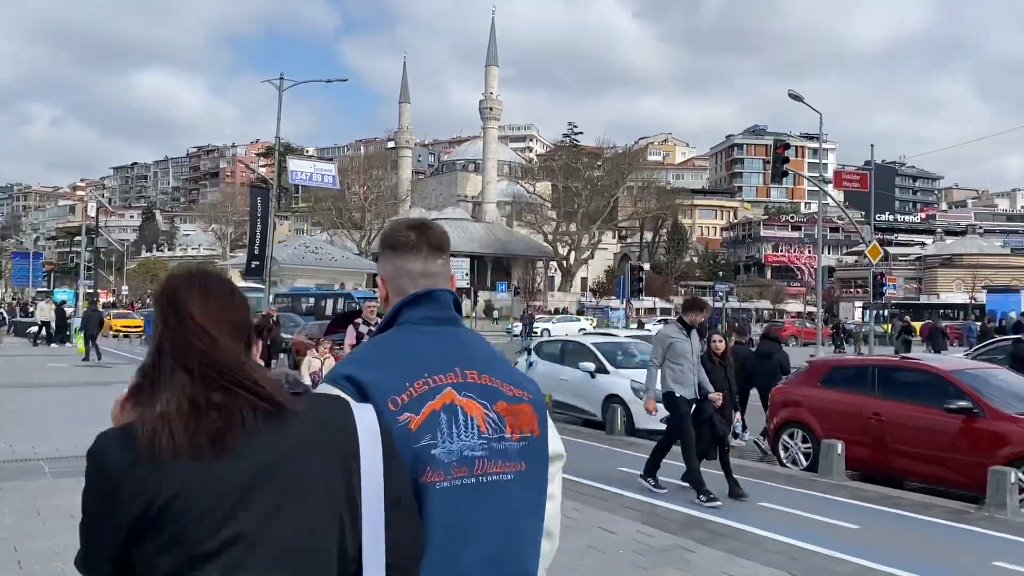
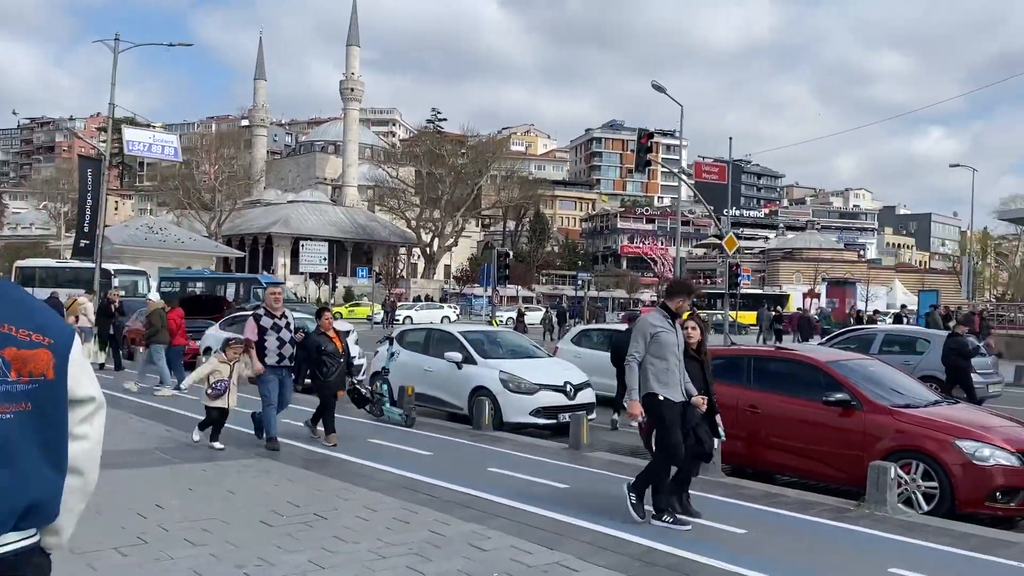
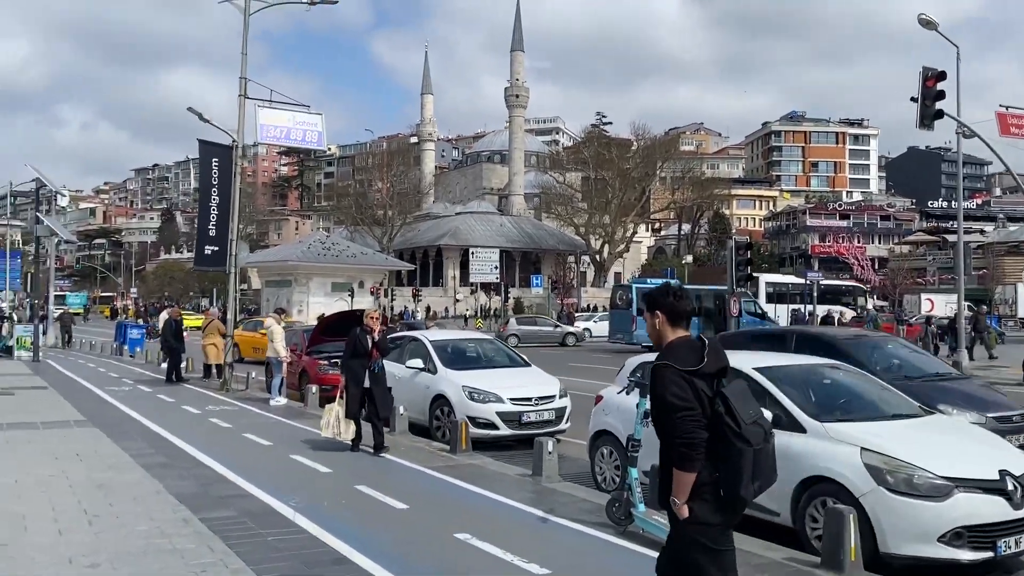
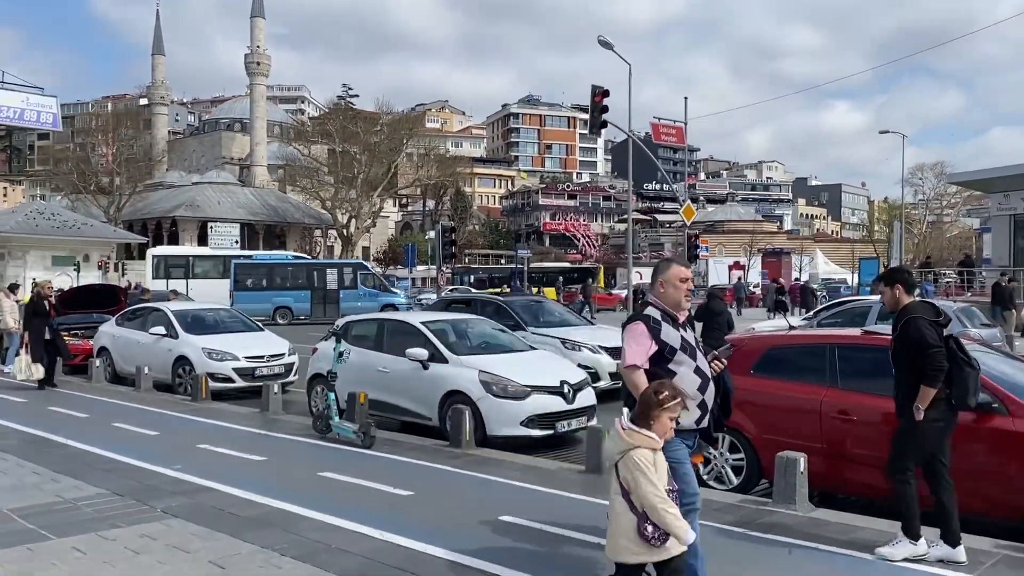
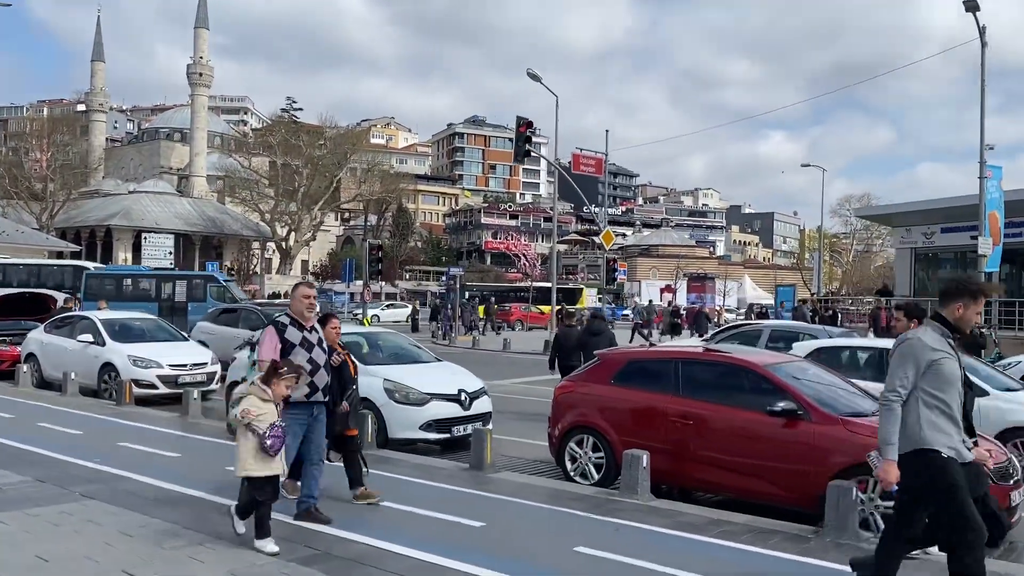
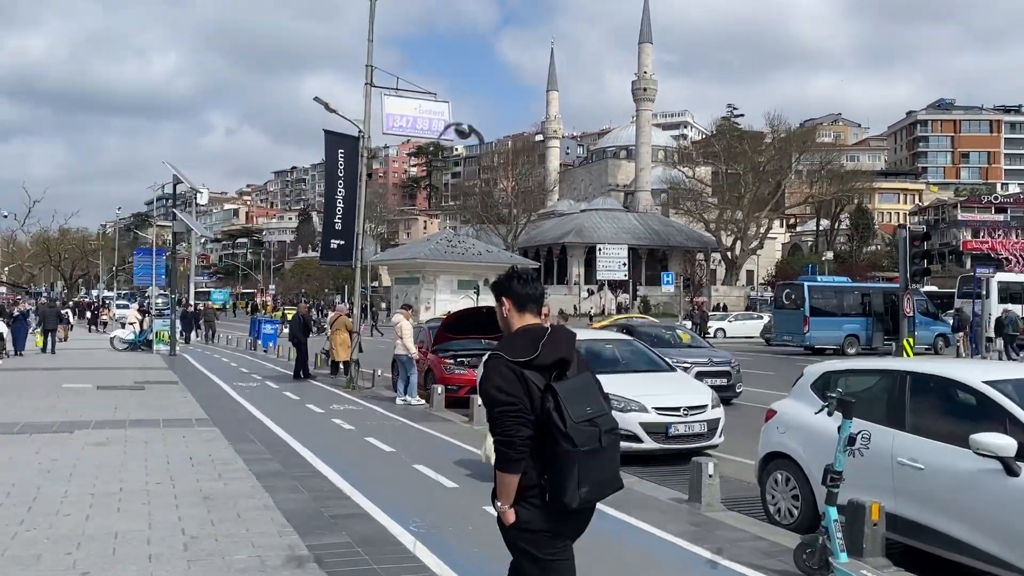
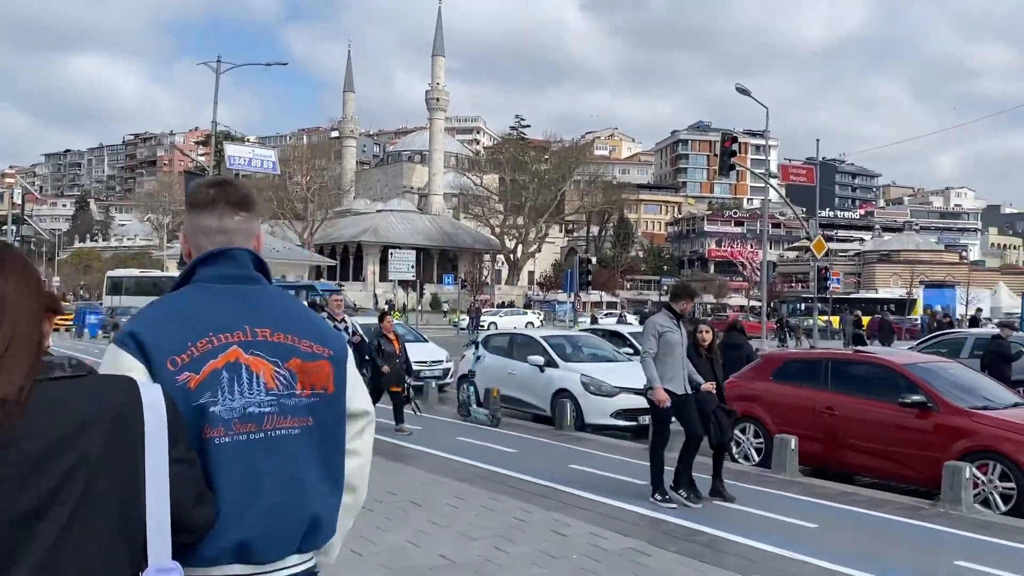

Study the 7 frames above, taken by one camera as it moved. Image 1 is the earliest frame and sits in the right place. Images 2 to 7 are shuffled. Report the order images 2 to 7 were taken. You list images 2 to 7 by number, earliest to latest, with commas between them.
7, 2, 5, 4, 3, 6
